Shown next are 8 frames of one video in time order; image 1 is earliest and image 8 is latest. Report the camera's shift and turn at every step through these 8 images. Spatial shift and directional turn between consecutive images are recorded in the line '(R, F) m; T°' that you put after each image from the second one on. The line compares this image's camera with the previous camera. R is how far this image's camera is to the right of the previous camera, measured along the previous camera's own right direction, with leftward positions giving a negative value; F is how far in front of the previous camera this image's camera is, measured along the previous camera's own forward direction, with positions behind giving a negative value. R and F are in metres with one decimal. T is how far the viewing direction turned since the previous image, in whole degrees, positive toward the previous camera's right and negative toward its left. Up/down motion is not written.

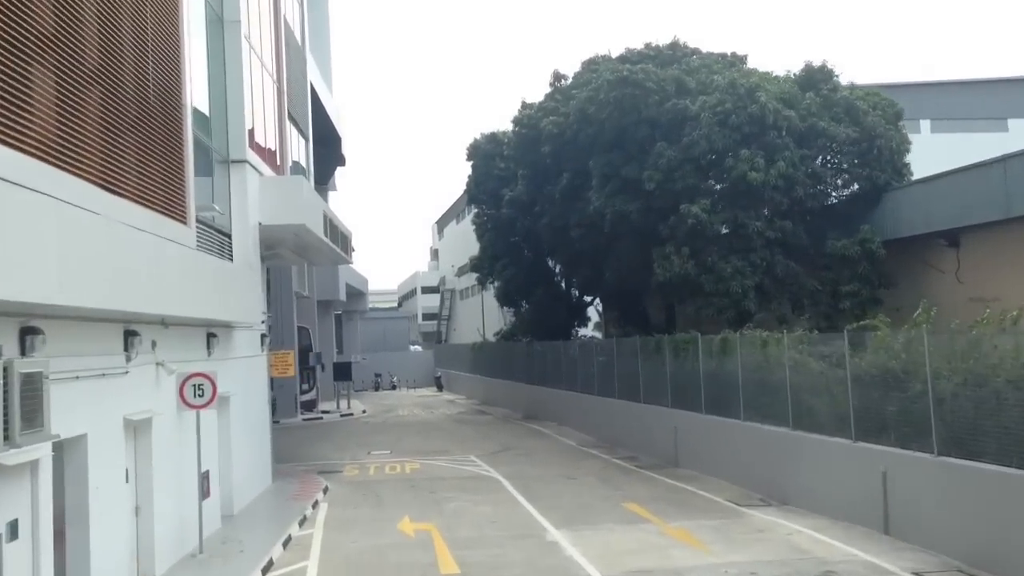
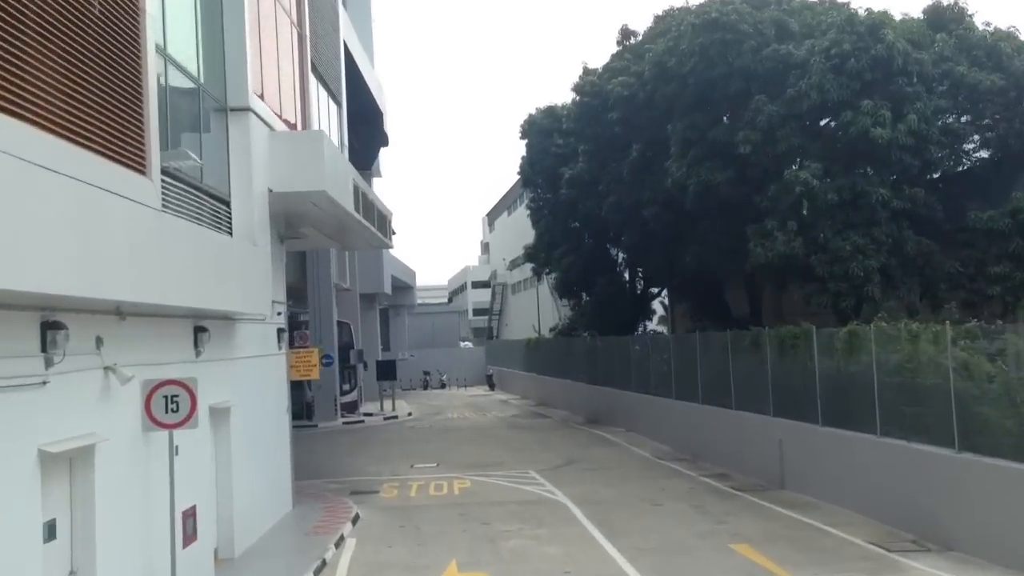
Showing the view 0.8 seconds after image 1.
(-0.3, +3.4) m; -3°
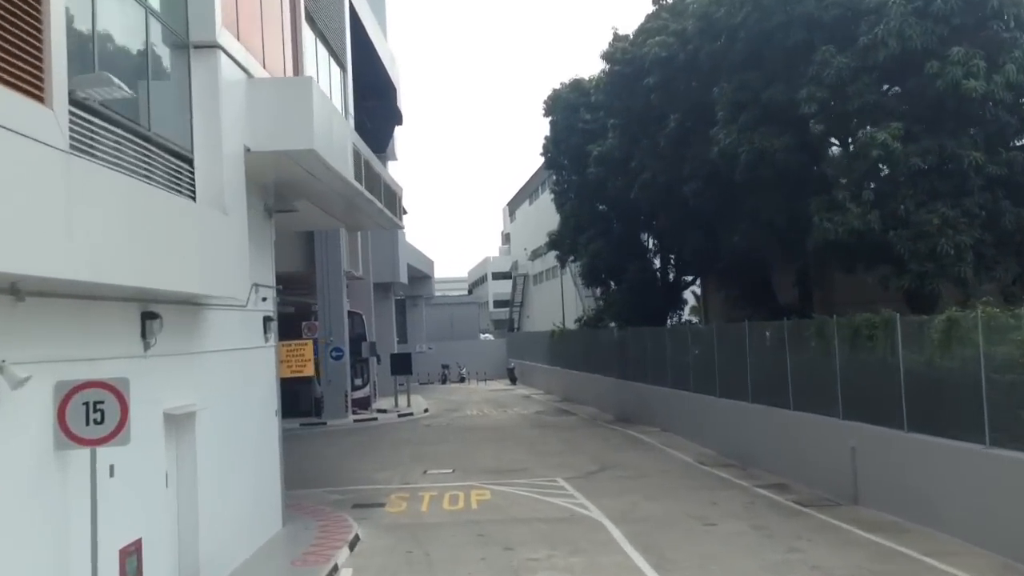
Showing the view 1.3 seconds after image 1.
(-0.1, +2.3) m; -1°
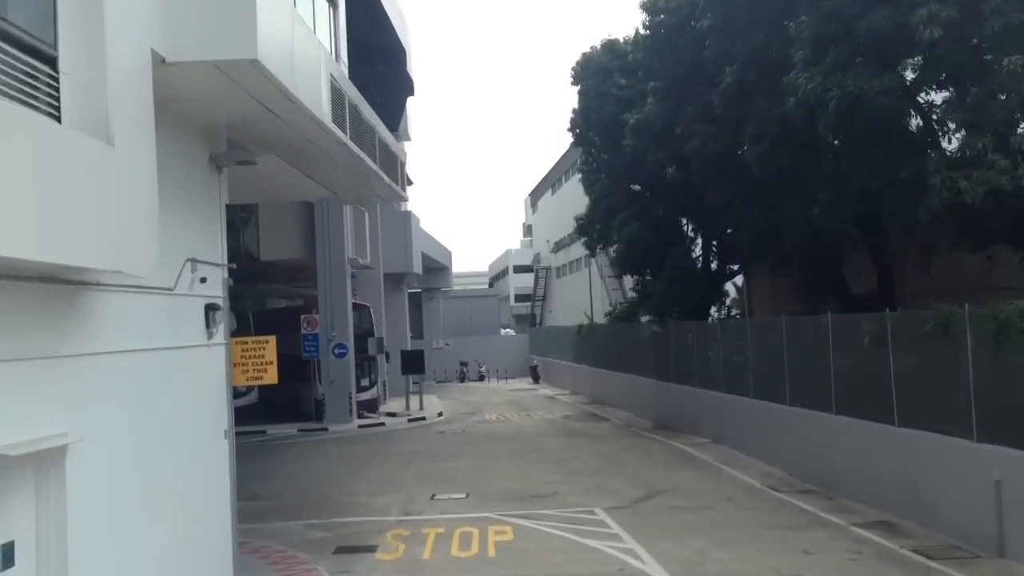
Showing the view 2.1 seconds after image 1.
(-0.1, +3.4) m; -1°
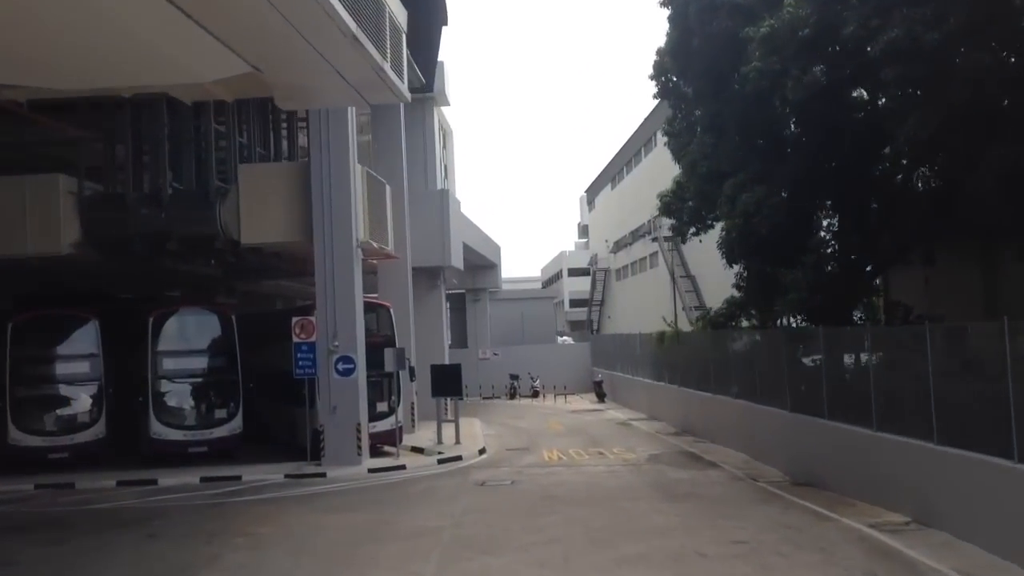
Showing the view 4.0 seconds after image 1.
(-0.4, +7.5) m; -3°
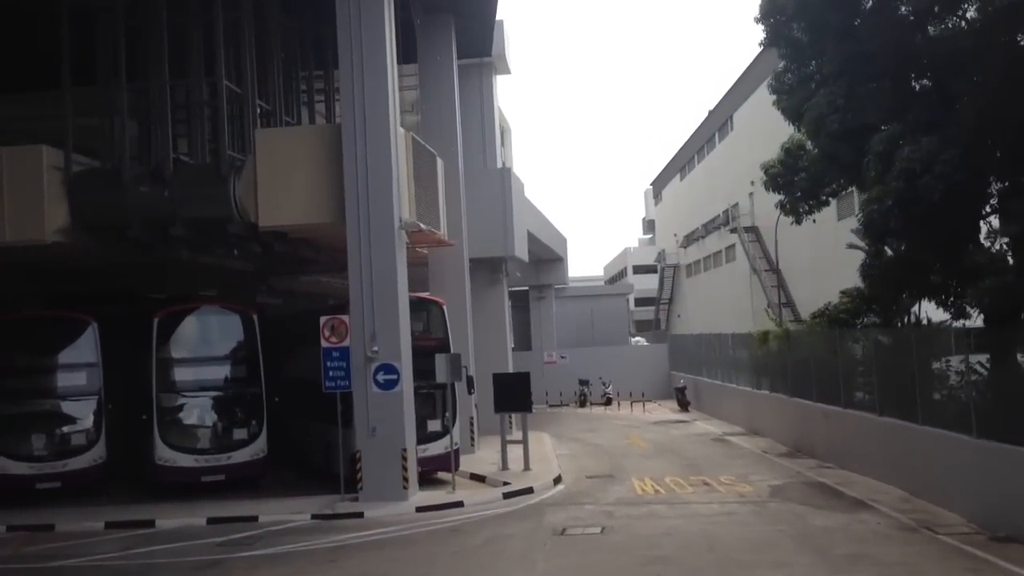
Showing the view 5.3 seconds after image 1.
(-0.4, +4.2) m; -3°
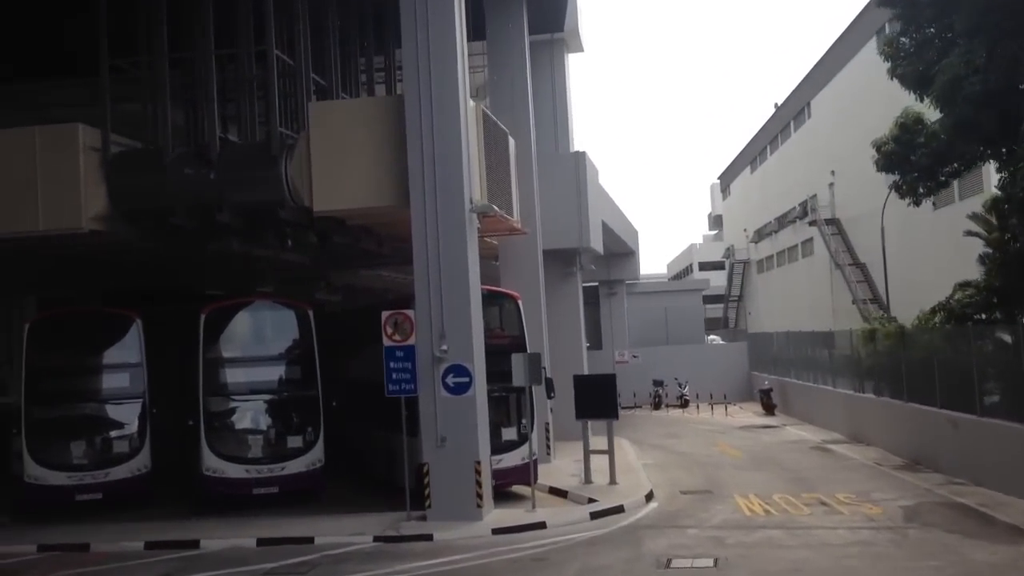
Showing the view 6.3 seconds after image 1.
(-0.4, +2.0) m; -3°
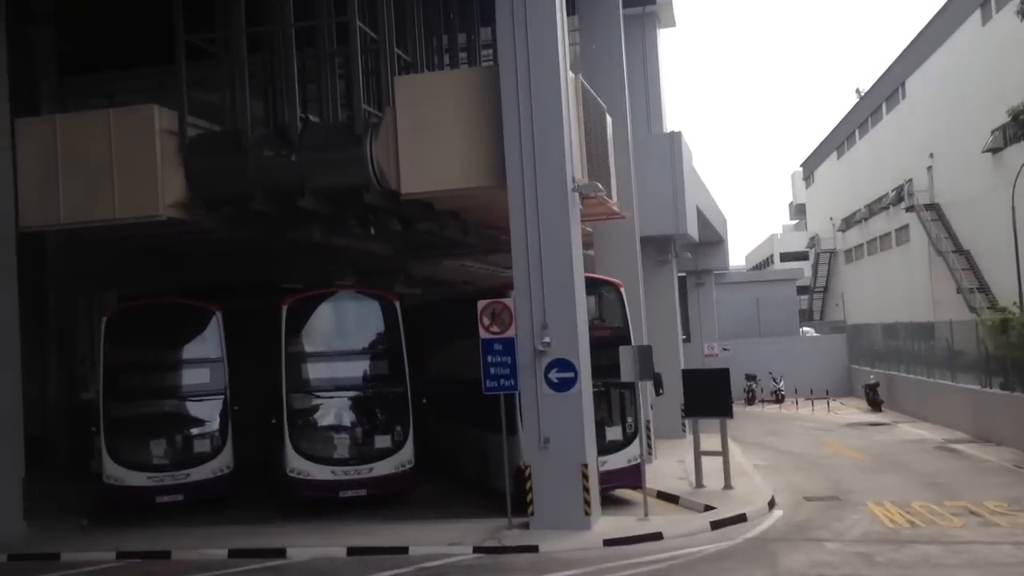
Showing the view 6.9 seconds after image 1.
(-0.5, +1.3) m; -4°
